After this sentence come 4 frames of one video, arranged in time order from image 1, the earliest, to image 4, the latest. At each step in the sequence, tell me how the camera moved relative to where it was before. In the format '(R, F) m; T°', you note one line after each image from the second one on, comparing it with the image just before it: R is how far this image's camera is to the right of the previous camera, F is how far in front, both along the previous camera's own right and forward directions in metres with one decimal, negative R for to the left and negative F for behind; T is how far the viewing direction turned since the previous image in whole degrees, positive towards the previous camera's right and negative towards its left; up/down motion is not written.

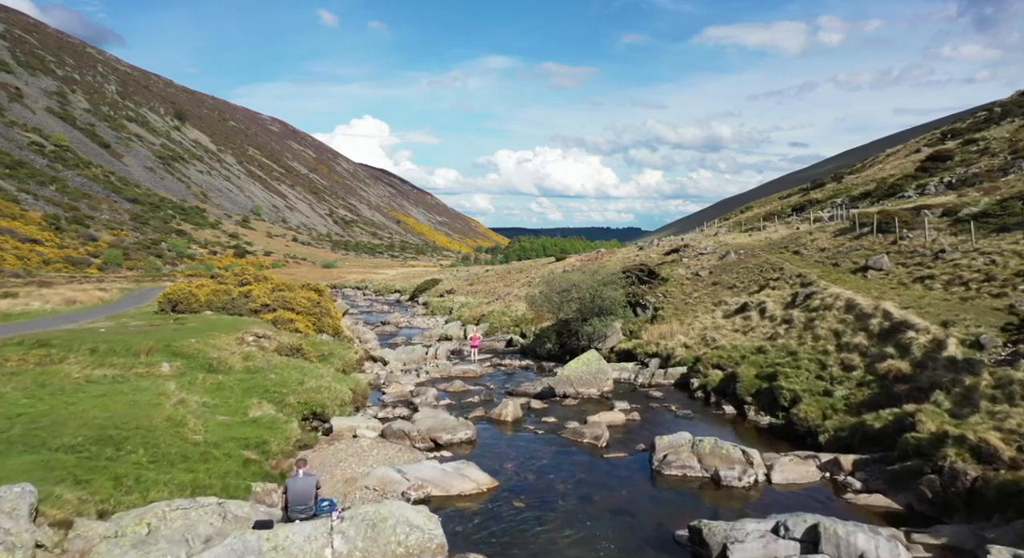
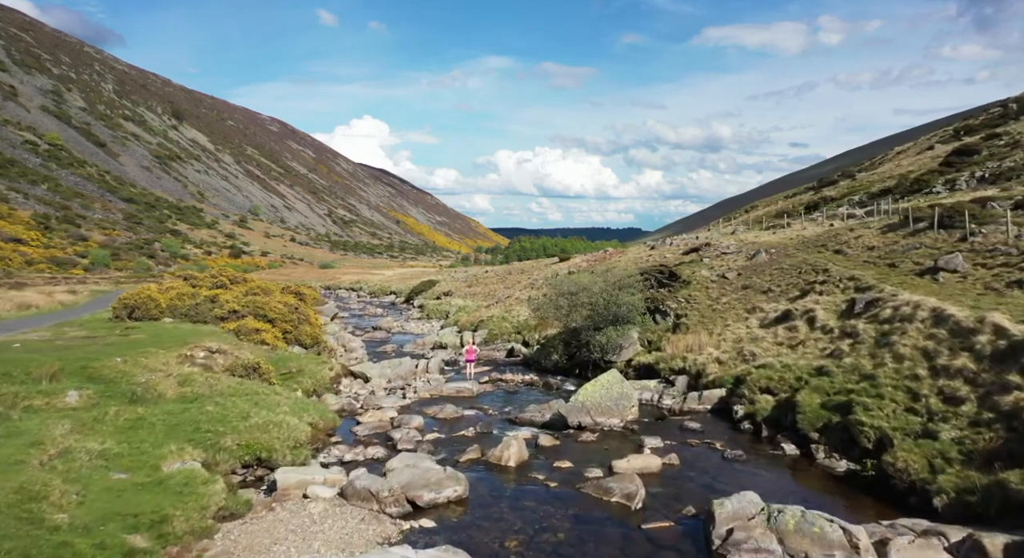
(-0.1, +5.9) m; 0°
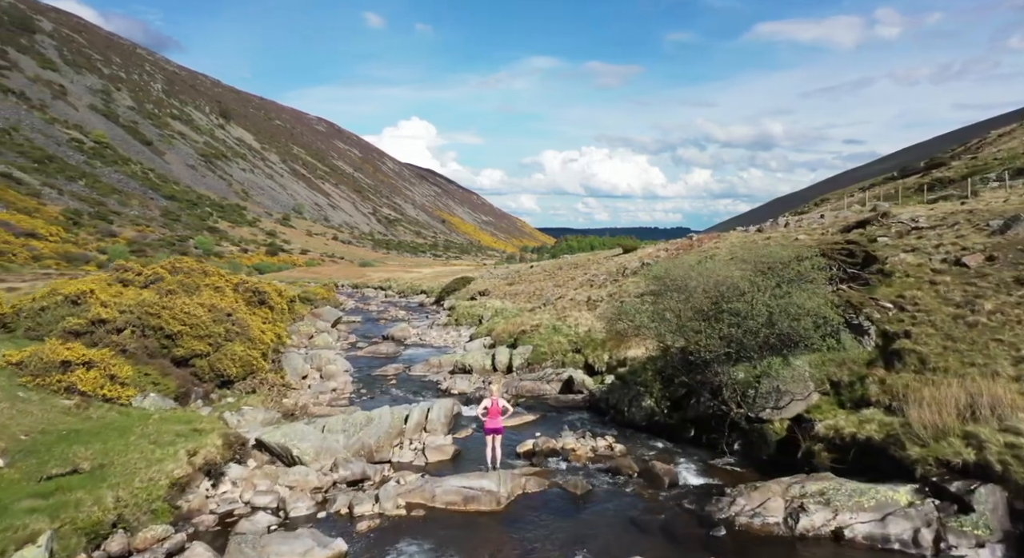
(-0.6, +19.0) m; -4°
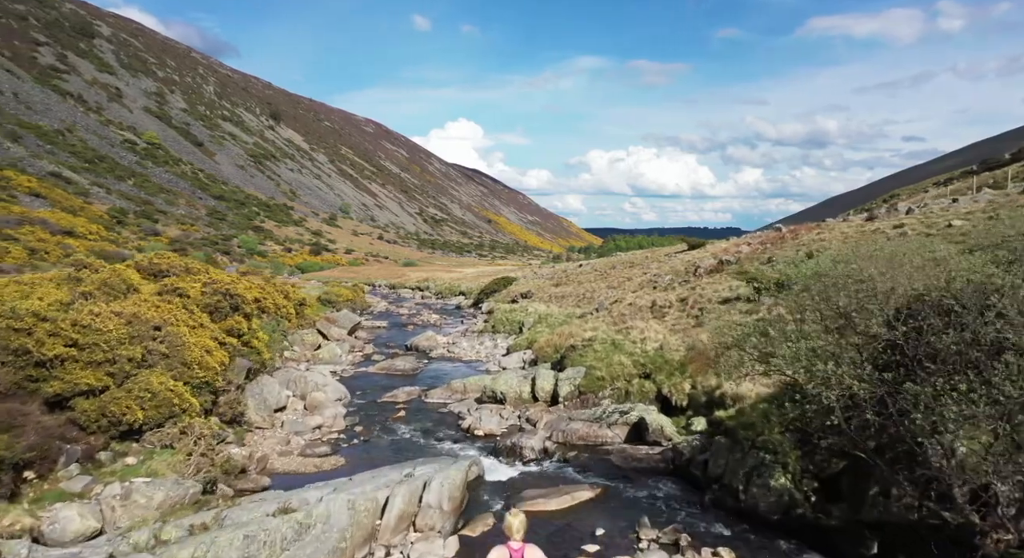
(0.0, +10.0) m; -4°
